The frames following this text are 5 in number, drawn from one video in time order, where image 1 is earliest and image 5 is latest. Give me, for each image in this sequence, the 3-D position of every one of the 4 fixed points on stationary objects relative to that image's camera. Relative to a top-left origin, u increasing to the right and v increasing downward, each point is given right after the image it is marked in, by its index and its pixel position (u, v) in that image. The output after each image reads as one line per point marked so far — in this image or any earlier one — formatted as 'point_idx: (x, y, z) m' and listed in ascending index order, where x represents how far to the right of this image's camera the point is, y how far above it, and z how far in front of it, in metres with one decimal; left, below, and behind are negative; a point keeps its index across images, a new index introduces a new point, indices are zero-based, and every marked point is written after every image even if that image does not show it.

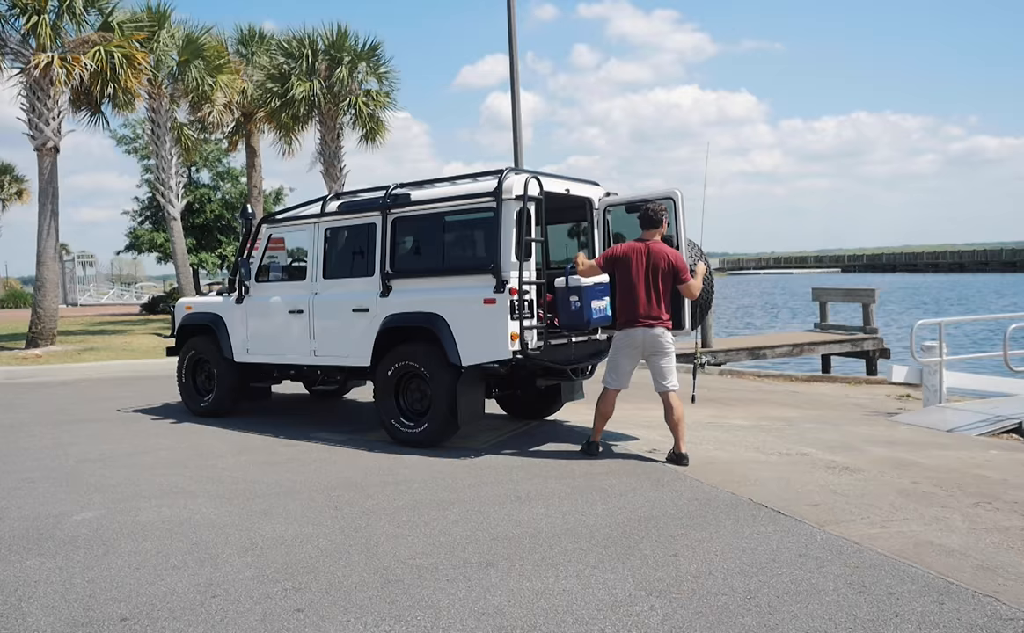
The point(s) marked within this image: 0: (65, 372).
0: (-7.0, -0.9, +13.3) m
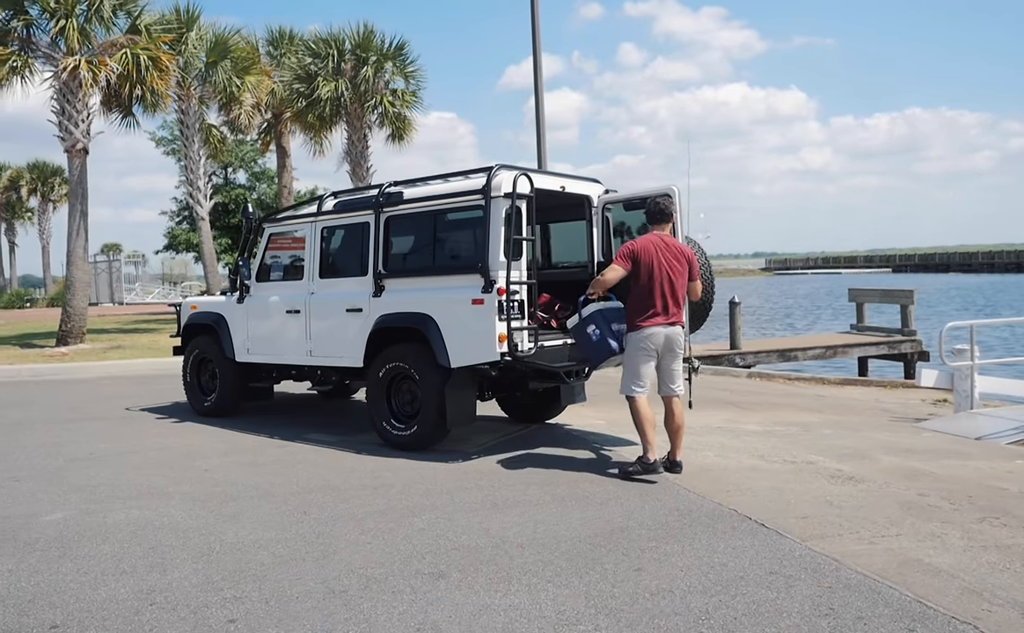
0: (-6.7, -0.9, +13.5) m
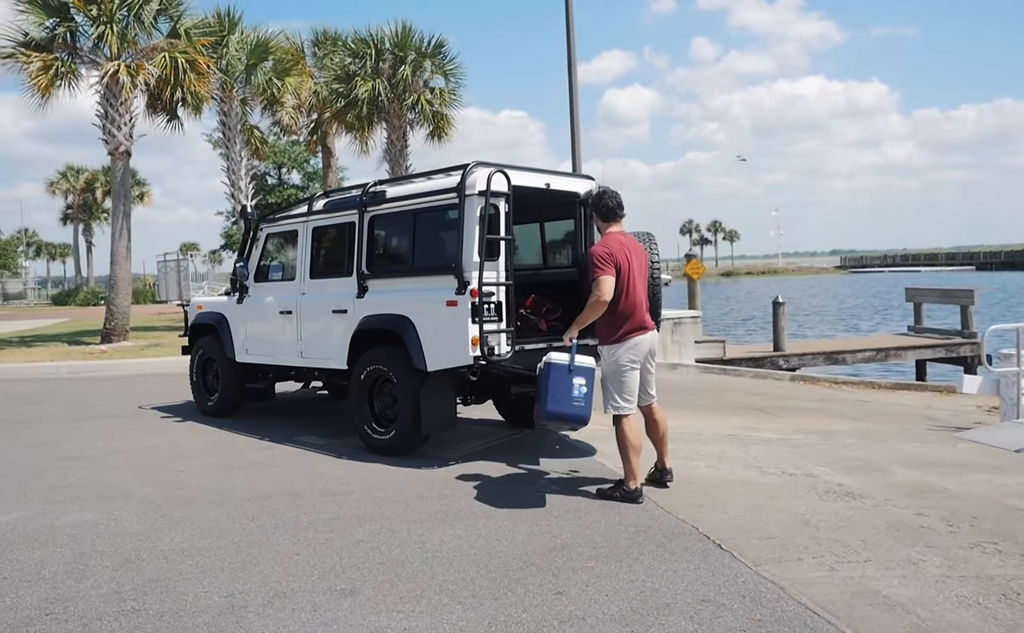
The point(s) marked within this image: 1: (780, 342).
0: (-6.3, -0.8, +13.8) m
1: (+5.4, -0.5, +16.9) m
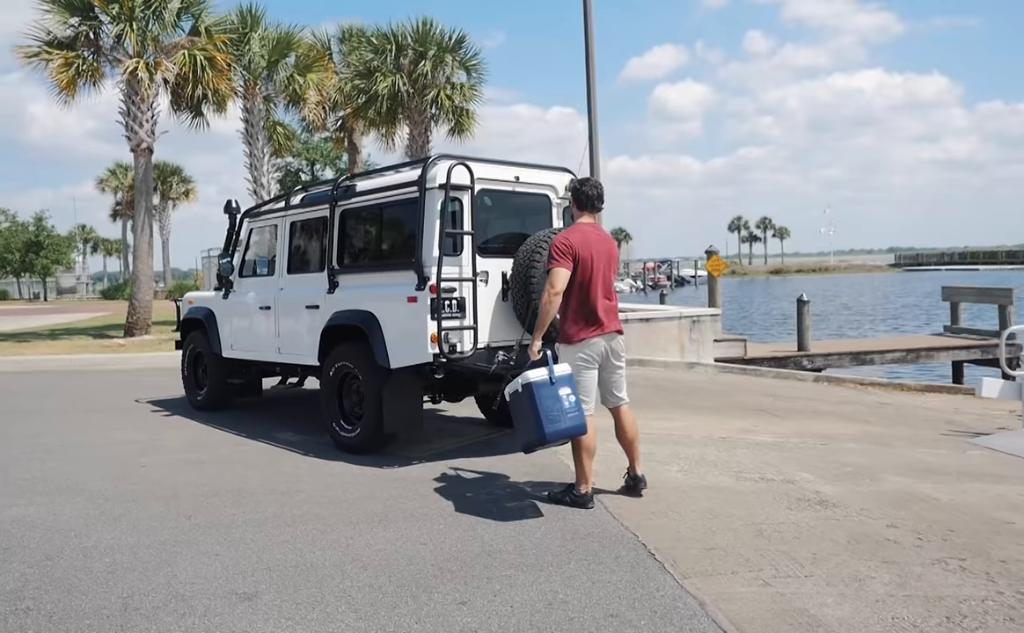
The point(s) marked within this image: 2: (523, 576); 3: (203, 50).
0: (-6.2, -0.7, +13.9) m
1: (+5.7, -0.5, +16.4) m
2: (+0.1, -1.2, +4.1) m
3: (-5.9, +5.1, +16.1) m
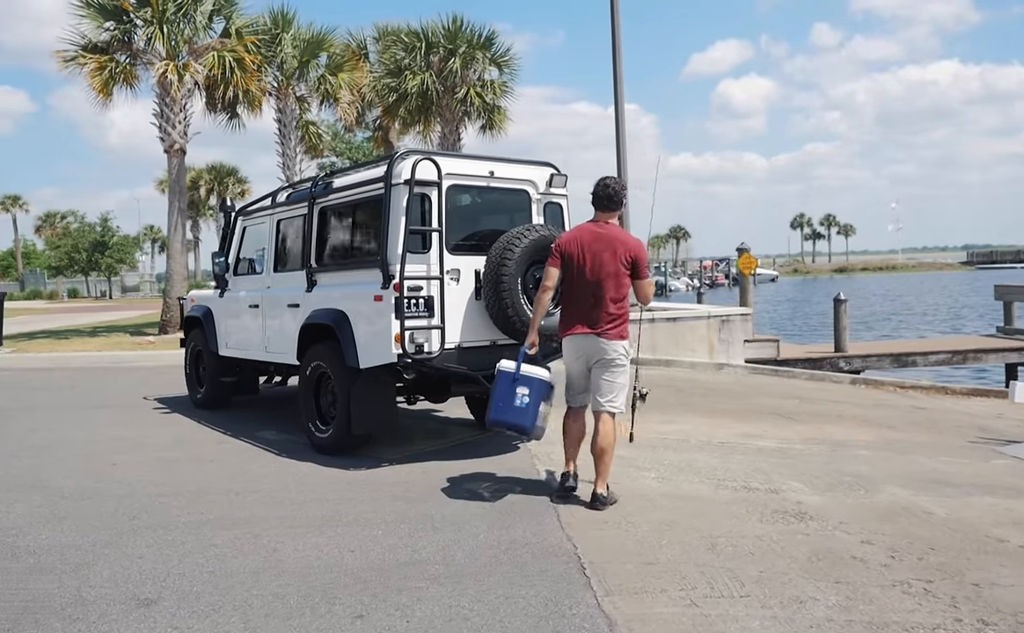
0: (-5.9, -0.7, +14.2) m
1: (+6.2, -0.5, +15.8) m
2: (-0.3, -1.2, +3.9) m
3: (-5.4, +5.1, +16.3) m
